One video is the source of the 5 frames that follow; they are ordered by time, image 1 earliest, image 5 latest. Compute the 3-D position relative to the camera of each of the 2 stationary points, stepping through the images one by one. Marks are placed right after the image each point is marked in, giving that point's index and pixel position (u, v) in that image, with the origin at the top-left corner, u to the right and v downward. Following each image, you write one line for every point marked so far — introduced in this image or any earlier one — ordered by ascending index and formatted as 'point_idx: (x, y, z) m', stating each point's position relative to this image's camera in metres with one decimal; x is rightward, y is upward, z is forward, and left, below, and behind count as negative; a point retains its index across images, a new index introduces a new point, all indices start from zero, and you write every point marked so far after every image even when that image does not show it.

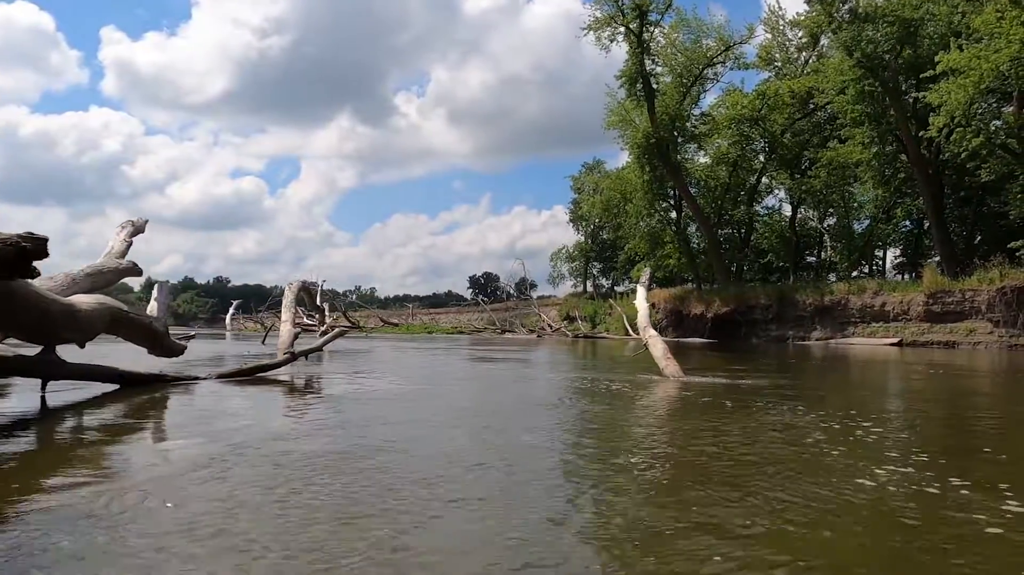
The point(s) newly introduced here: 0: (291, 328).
0: (-5.0, -0.9, +15.0) m
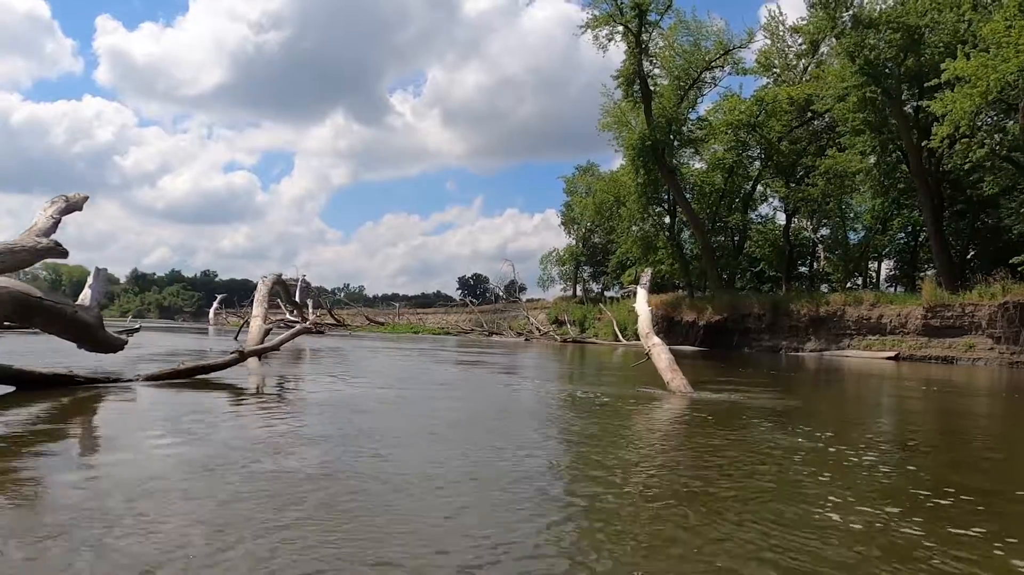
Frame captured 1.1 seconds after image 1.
0: (-5.2, -0.8, +14.2) m
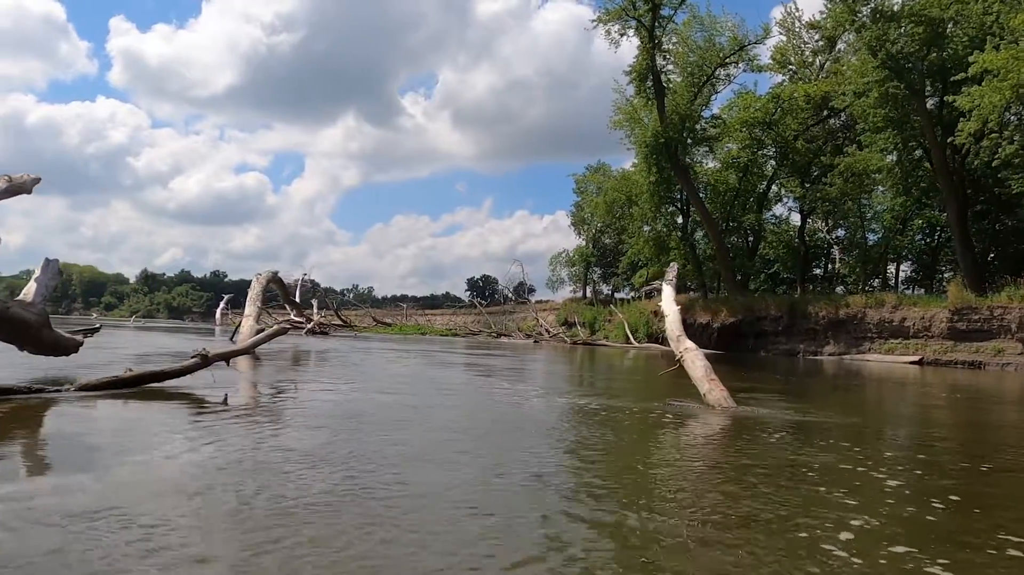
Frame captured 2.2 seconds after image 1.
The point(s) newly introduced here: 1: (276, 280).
0: (-5.1, -0.8, +13.6) m
1: (-7.0, +0.2, +20.0) m
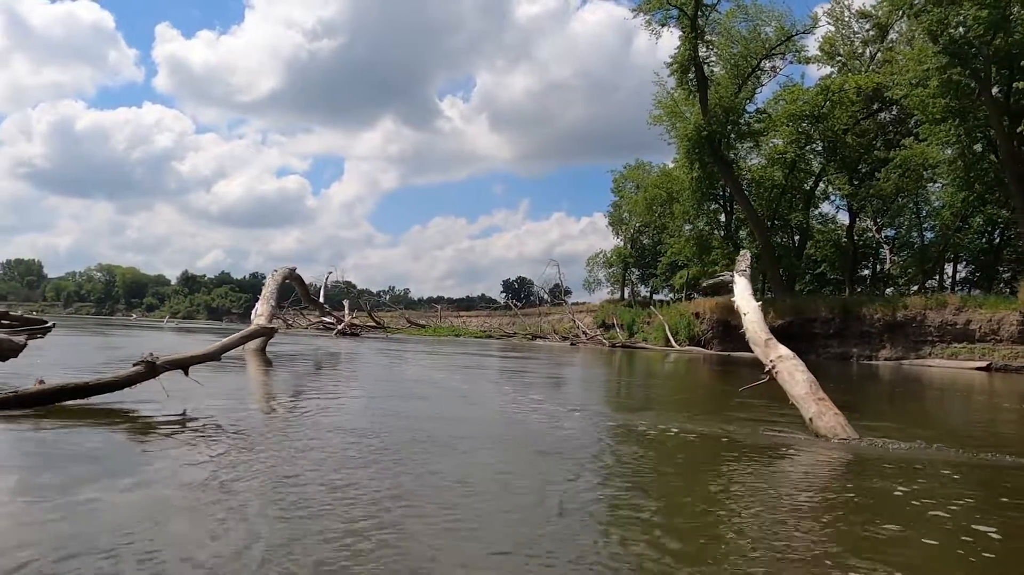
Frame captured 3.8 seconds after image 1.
0: (-4.4, -0.7, +13.1) m
1: (-6.0, +0.2, +19.5) m
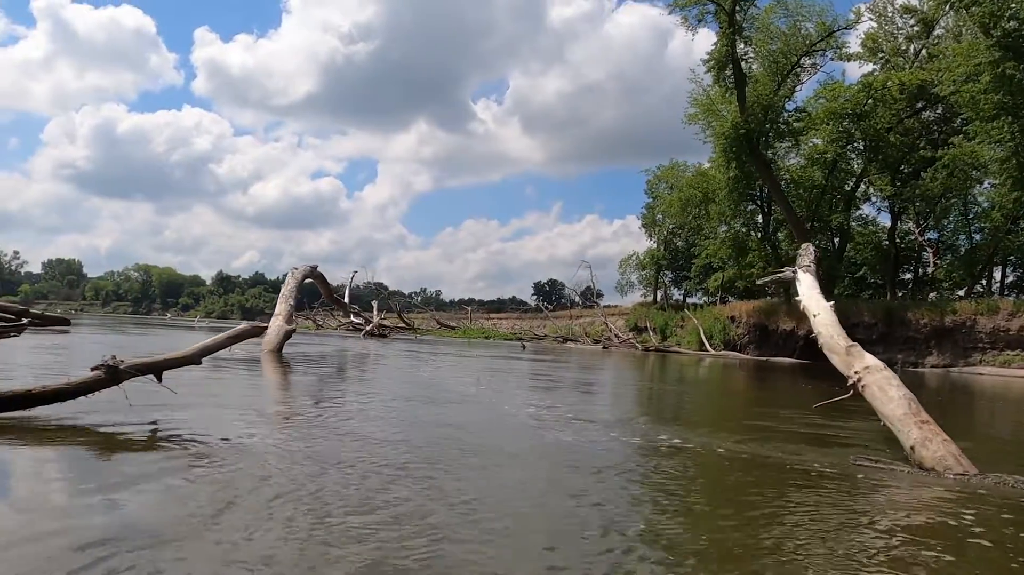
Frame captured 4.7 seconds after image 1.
0: (-3.8, -0.7, +12.8) m
1: (-5.1, +0.2, +19.4) m
